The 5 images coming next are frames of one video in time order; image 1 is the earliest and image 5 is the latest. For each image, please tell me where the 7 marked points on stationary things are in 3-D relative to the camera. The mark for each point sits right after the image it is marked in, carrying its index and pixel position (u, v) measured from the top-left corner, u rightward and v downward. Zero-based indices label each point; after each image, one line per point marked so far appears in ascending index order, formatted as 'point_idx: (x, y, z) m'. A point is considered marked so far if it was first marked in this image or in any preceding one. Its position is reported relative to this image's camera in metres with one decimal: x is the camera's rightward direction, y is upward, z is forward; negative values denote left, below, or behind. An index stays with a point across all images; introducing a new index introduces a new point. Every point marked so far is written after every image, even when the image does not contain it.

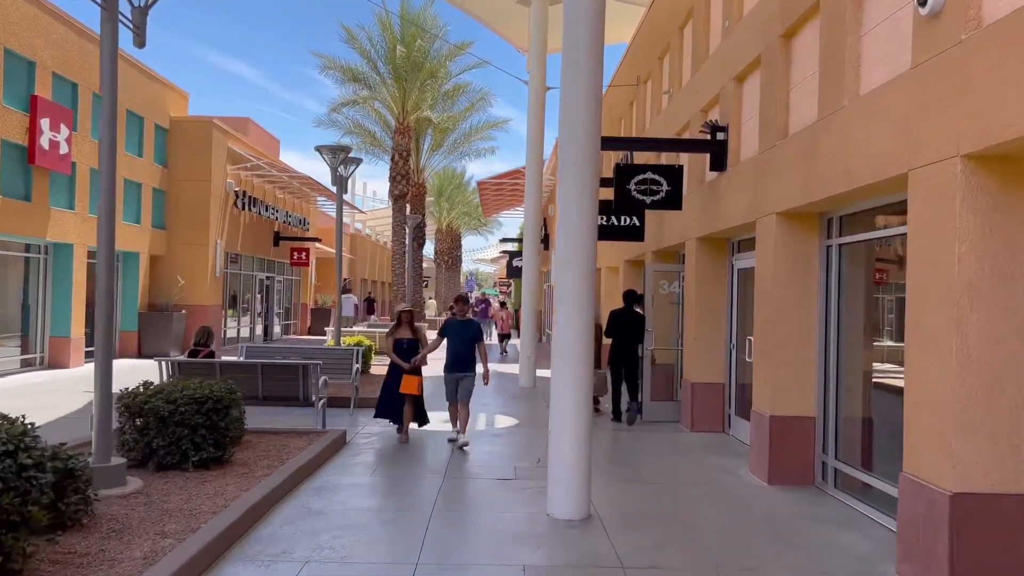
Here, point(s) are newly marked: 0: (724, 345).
0: (+2.7, -0.7, +10.5) m
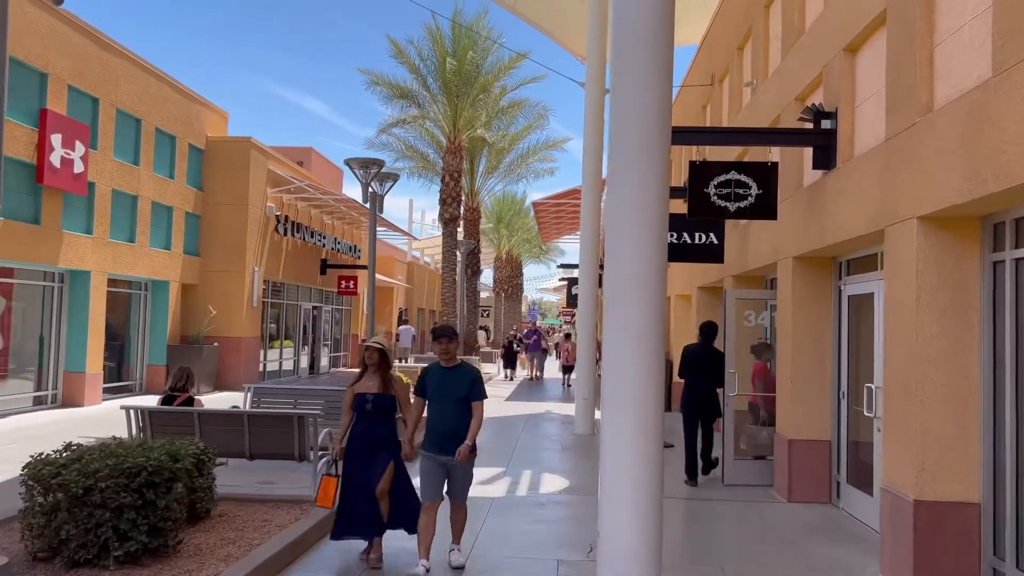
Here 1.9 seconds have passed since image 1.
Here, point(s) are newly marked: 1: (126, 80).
0: (+3.2, -1.1, +8.3) m
1: (-7.5, +4.0, +15.8) m
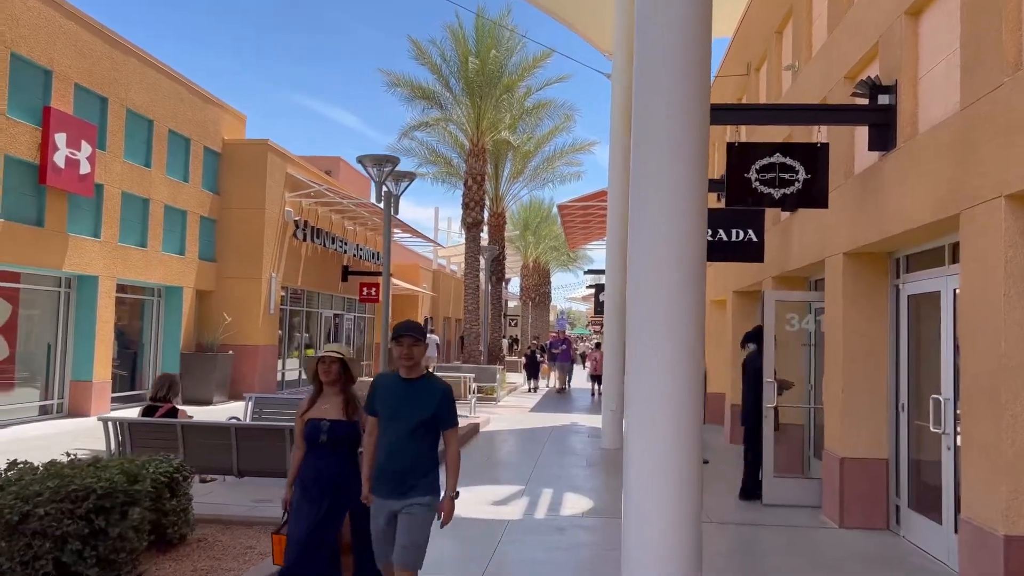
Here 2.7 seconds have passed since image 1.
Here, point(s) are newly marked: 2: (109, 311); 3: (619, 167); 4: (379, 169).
0: (+3.4, -1.1, +7.4) m
1: (-7.1, +3.9, +15.3) m
2: (-7.3, -0.4, +14.8) m
3: (+1.7, +1.9, +12.8) m
4: (-2.0, +1.8, +12.5) m
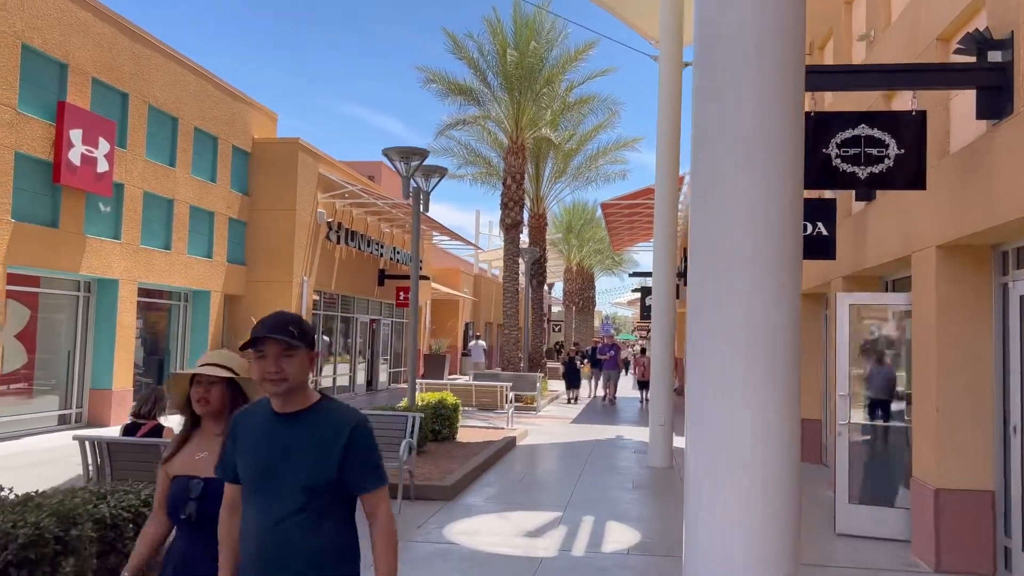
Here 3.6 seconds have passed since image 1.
0: (+3.6, -1.1, +6.2) m
1: (-6.4, +3.8, +14.8) m
2: (-6.6, -0.5, +14.2) m
3: (+2.2, +1.8, +11.7) m
4: (-1.5, +1.8, +11.6) m
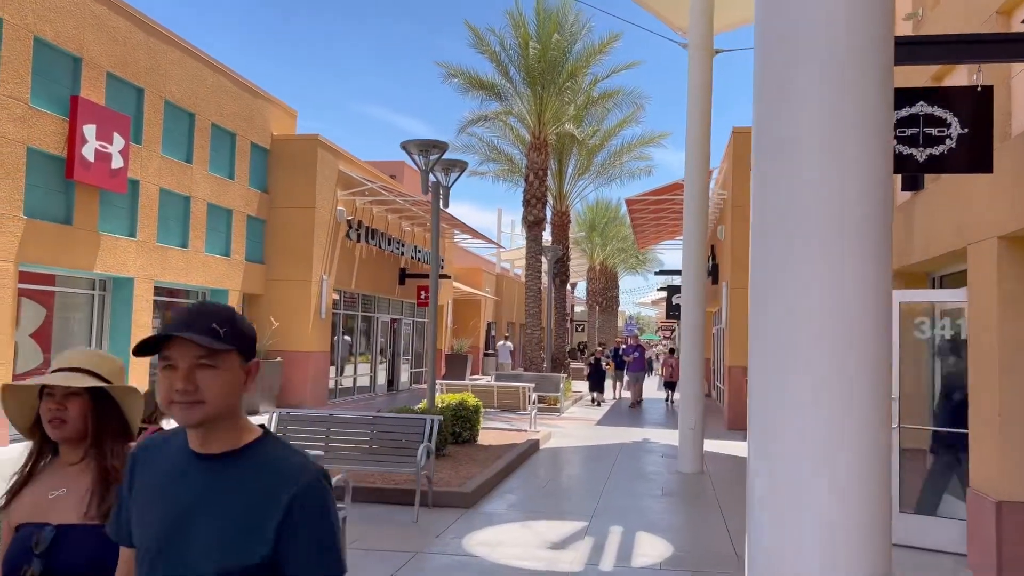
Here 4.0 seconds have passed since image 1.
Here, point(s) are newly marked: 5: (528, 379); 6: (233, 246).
0: (+3.8, -1.0, +5.7) m
1: (-6.0, +3.9, +14.5) m
2: (-6.2, -0.5, +14.0) m
3: (+2.5, +1.9, +11.2) m
4: (-1.2, +1.8, +11.2) m
5: (+0.4, -2.1, +18.5) m
6: (-5.7, +0.9, +16.7) m
